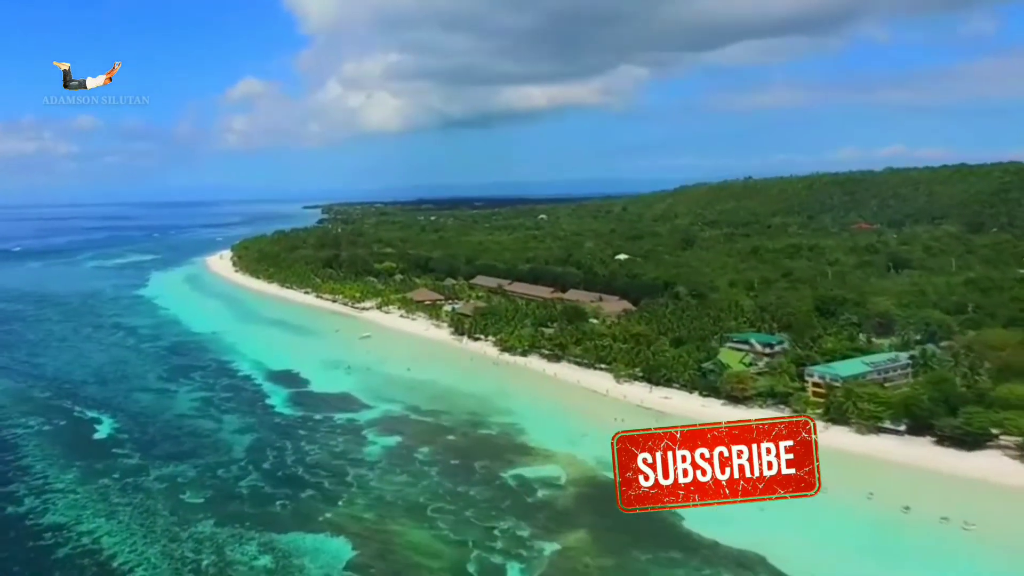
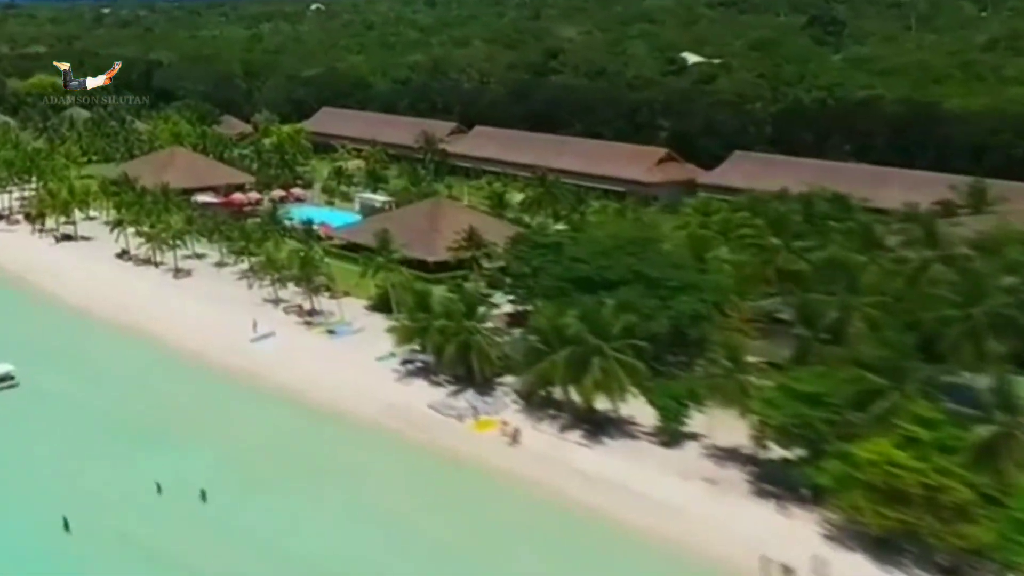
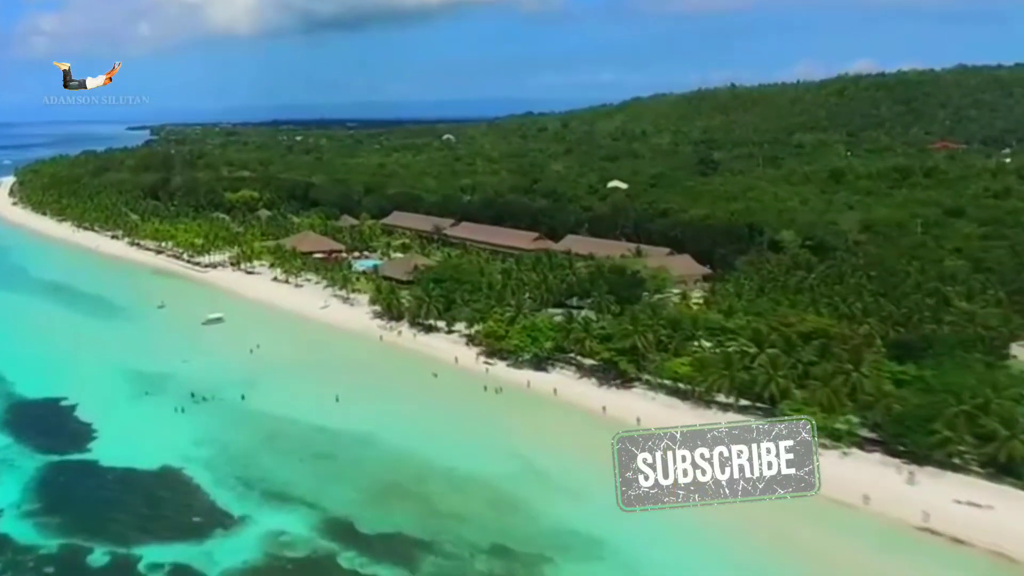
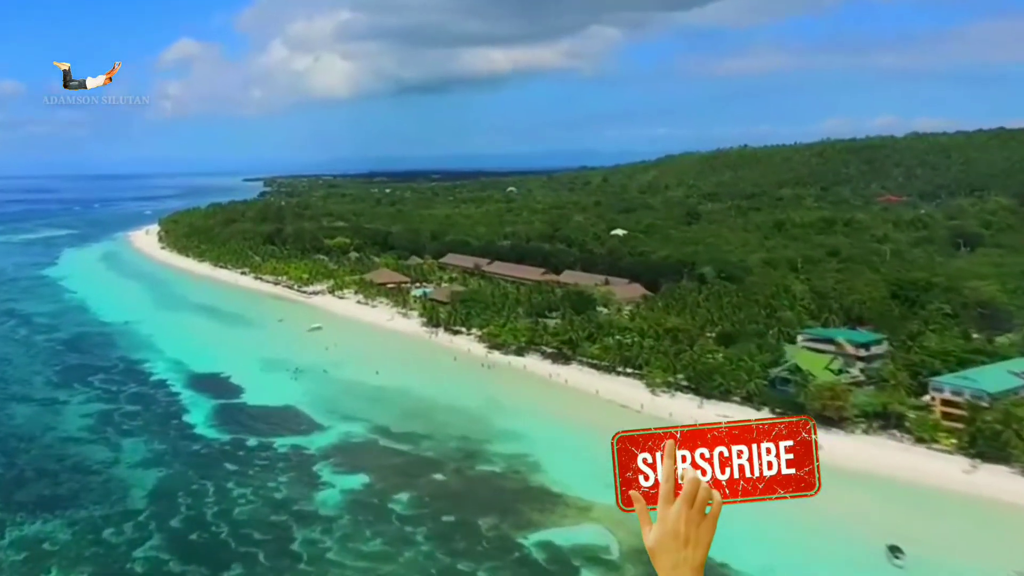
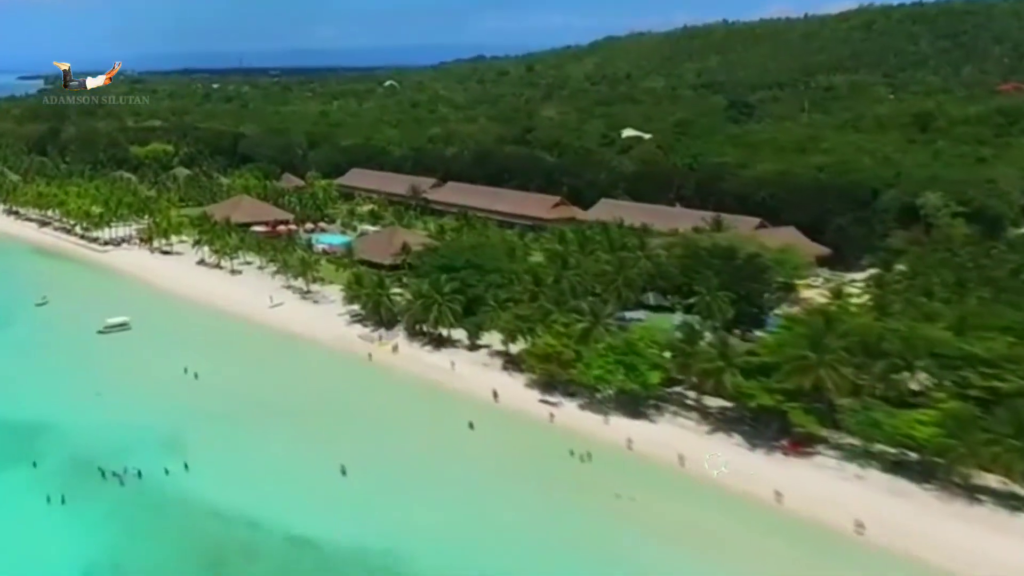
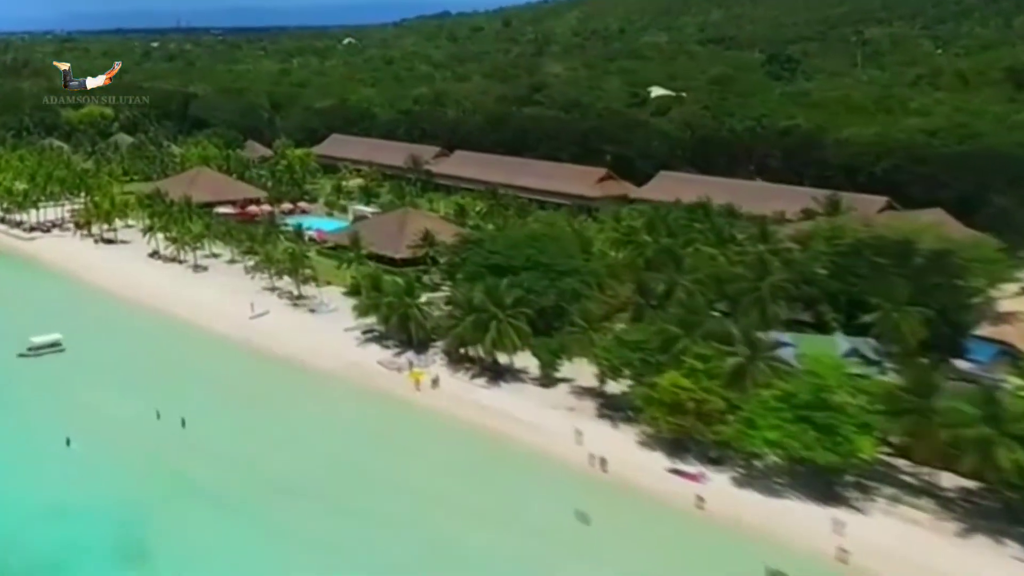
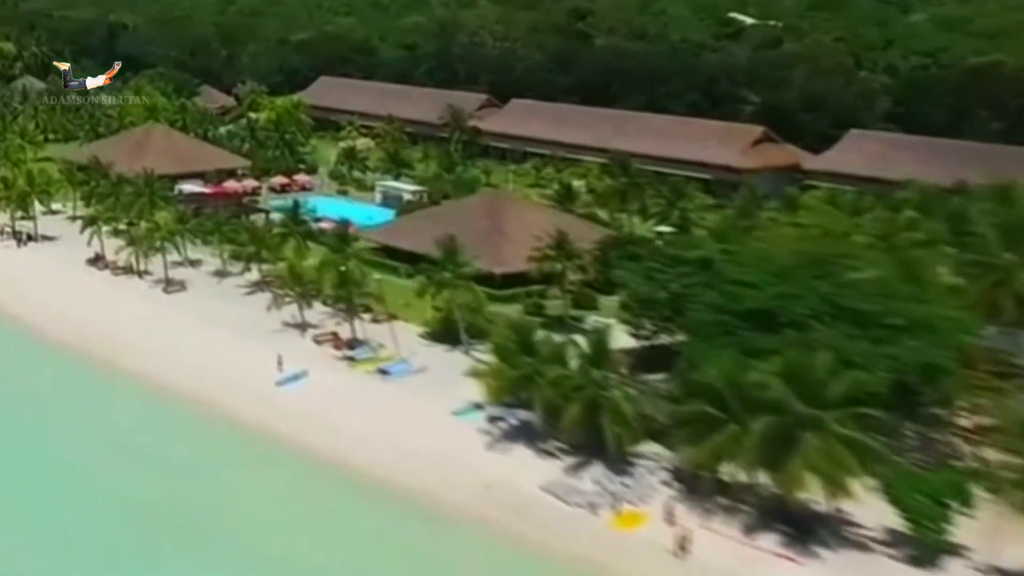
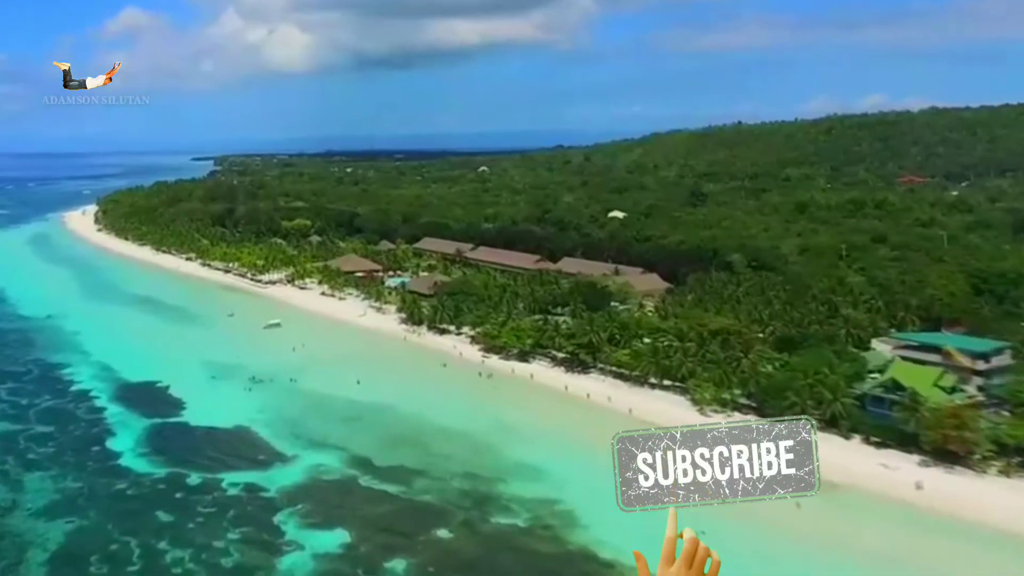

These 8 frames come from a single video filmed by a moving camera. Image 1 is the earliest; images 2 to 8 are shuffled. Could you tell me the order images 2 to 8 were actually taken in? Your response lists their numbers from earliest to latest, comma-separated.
4, 8, 3, 5, 6, 2, 7
